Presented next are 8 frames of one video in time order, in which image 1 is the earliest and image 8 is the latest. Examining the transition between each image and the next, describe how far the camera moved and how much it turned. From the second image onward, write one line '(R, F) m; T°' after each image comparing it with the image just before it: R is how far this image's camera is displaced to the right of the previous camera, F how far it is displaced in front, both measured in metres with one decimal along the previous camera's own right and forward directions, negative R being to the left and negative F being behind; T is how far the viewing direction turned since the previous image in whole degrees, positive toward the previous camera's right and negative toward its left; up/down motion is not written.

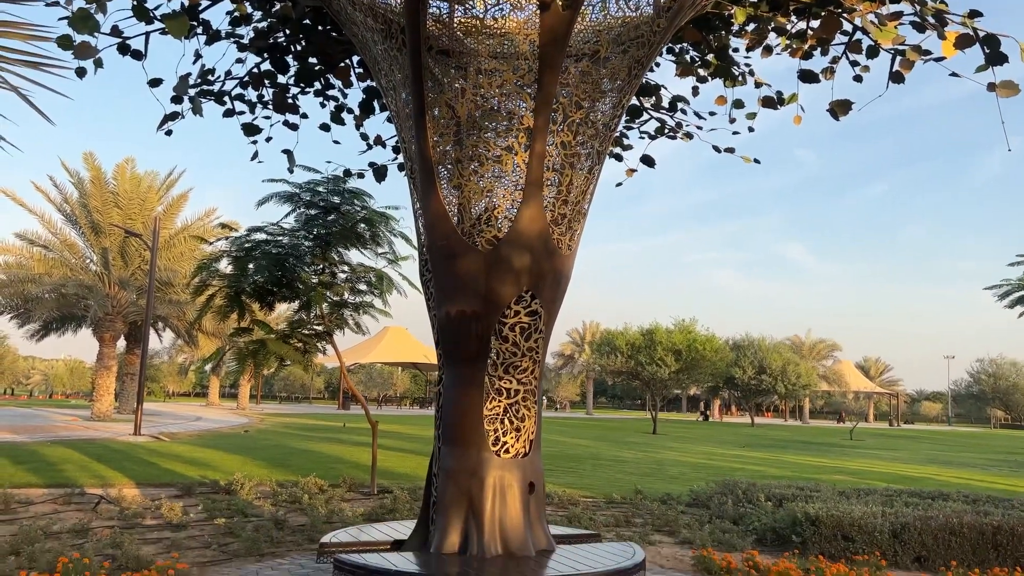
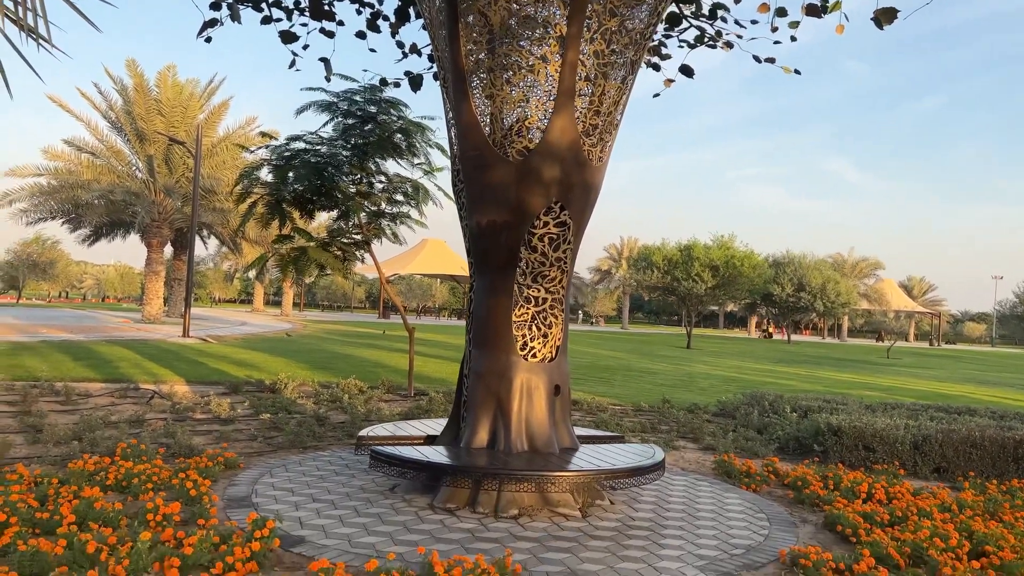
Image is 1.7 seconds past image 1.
(+0.1, -0.1) m; -3°
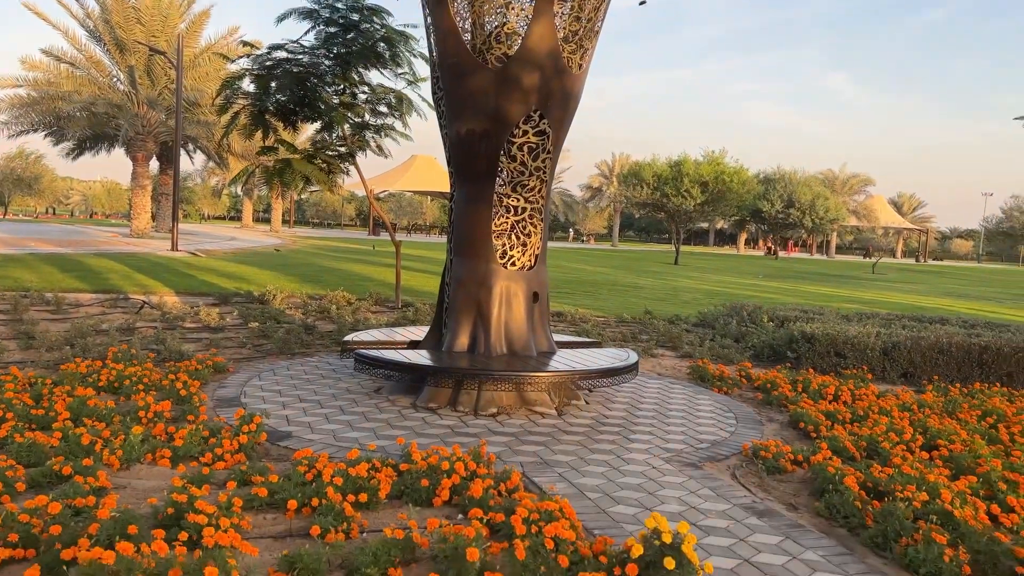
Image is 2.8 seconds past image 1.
(+0.1, -0.1) m; +1°
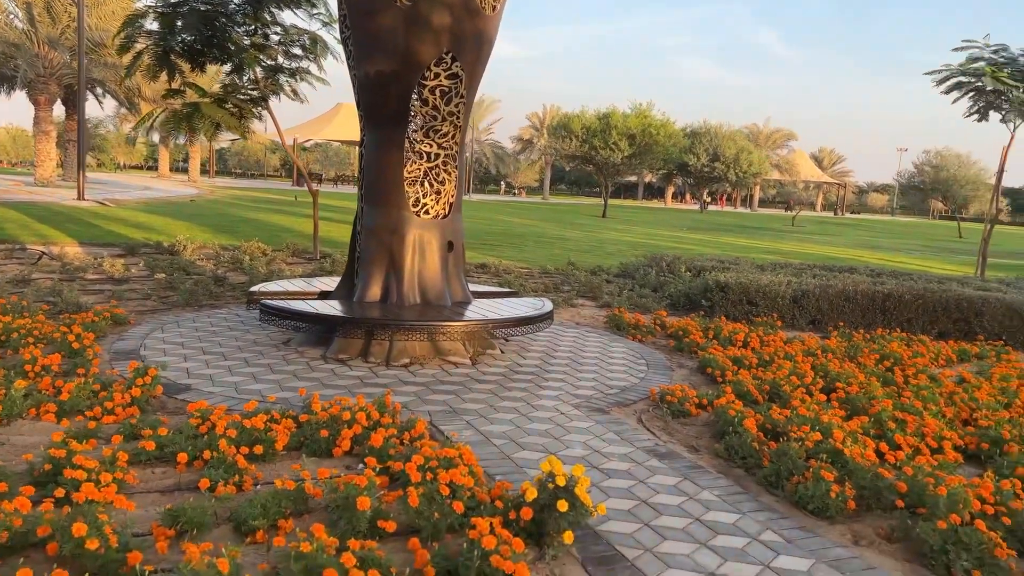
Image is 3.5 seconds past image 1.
(+0.1, +0.1) m; +5°
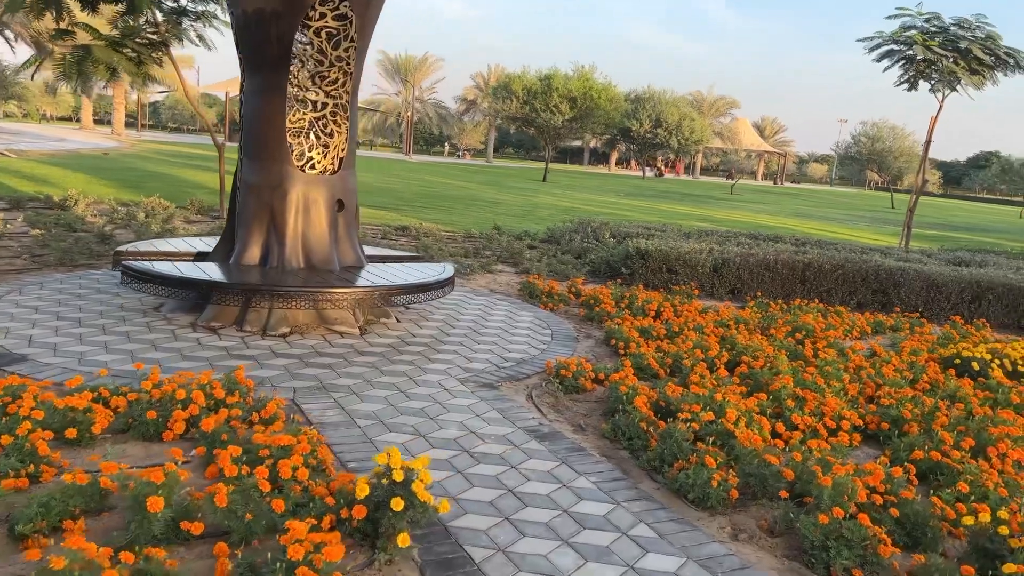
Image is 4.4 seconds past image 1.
(+0.3, +0.4) m; +4°
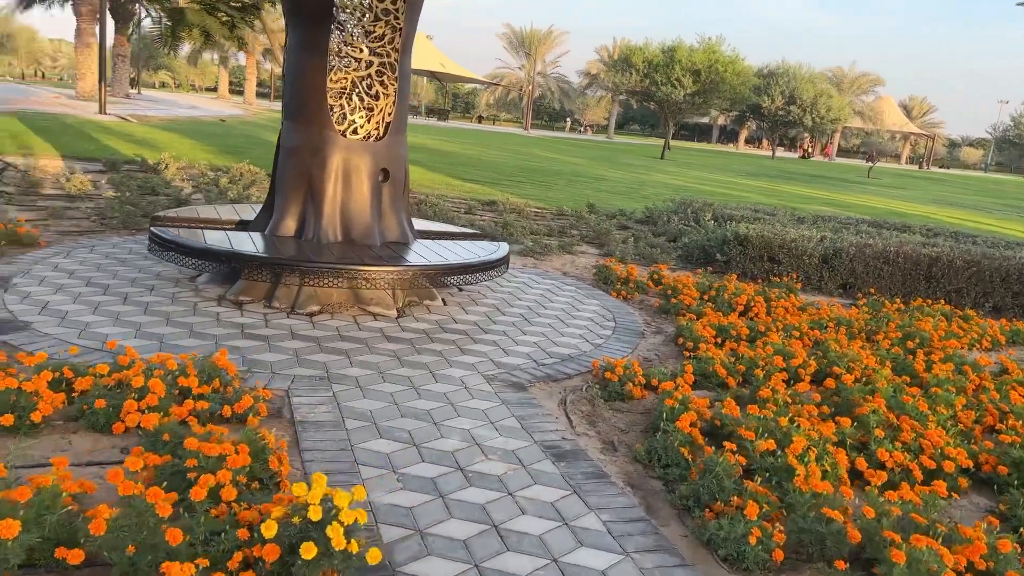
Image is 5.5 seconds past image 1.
(+0.4, +0.6) m; -8°
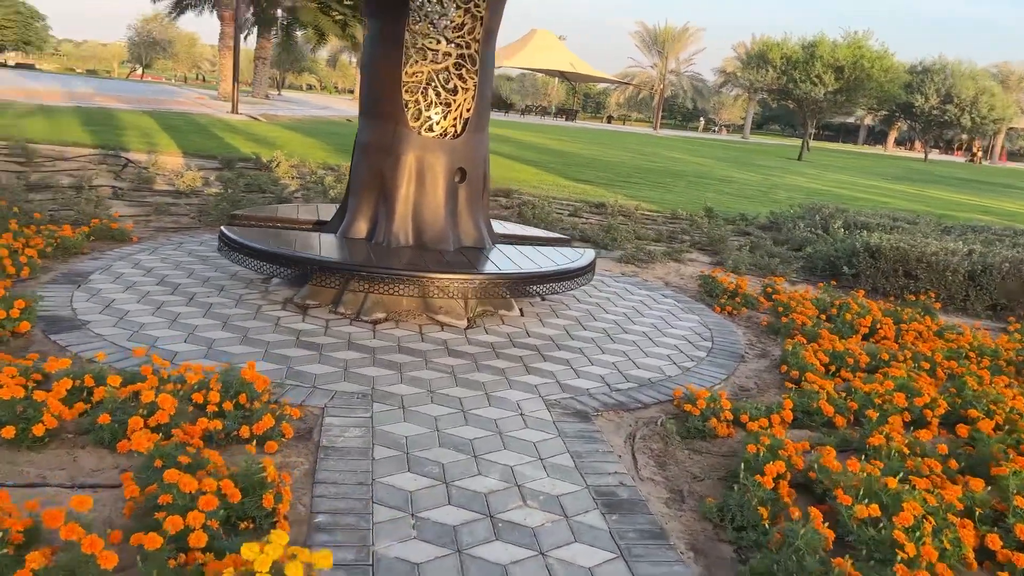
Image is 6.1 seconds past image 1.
(+0.2, +0.4) m; -9°
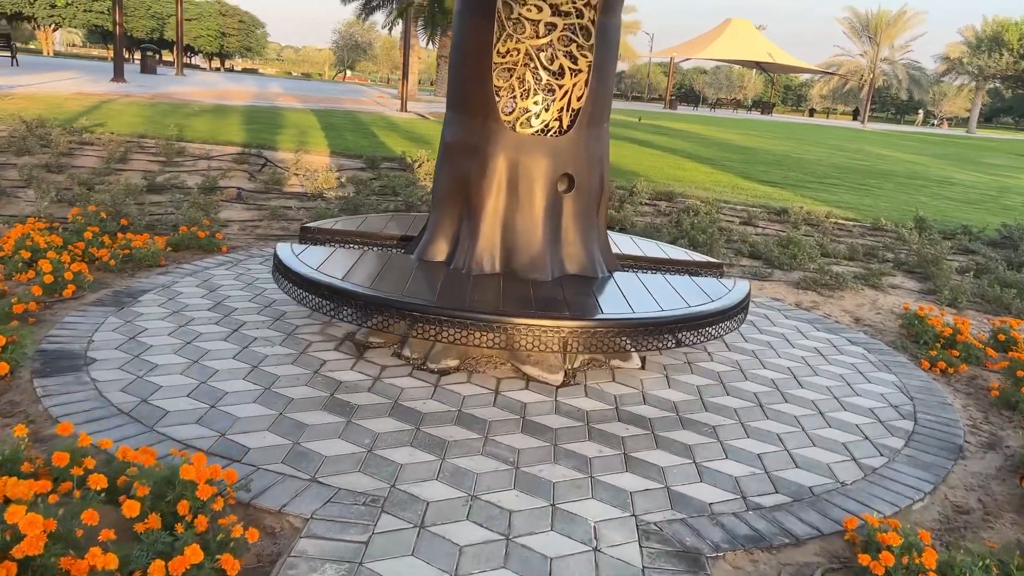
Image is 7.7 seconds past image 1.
(+0.3, +1.1) m; -13°
